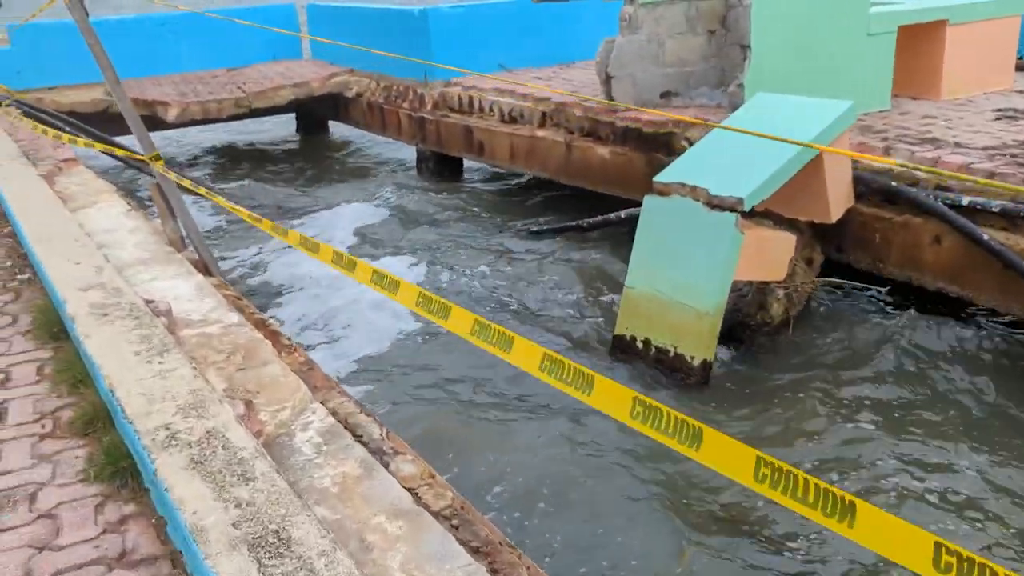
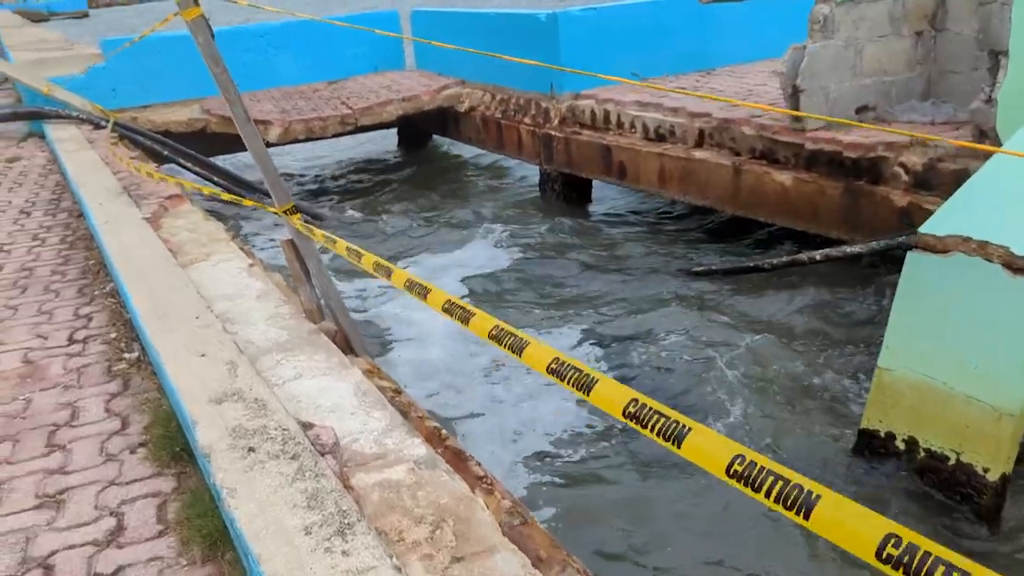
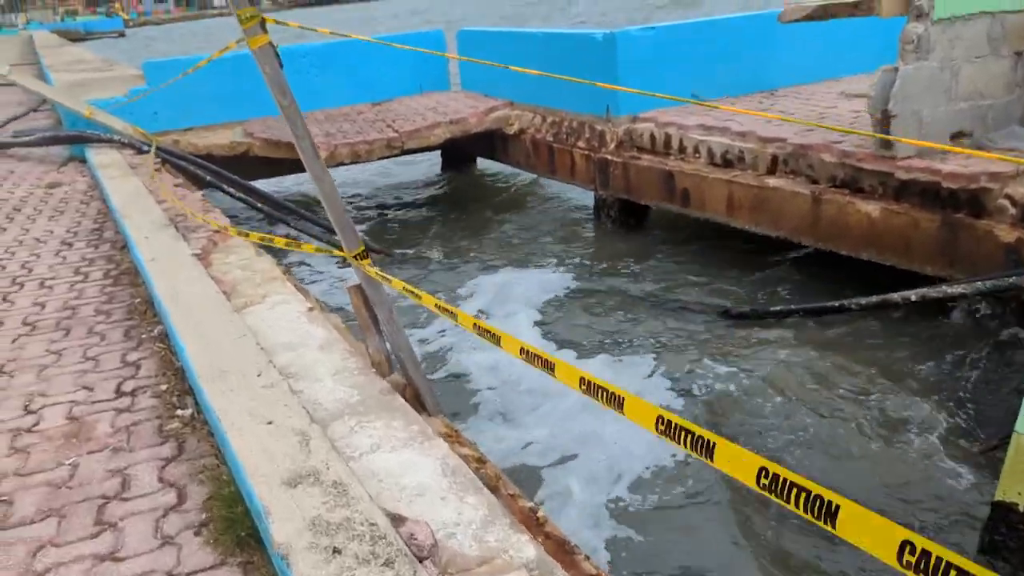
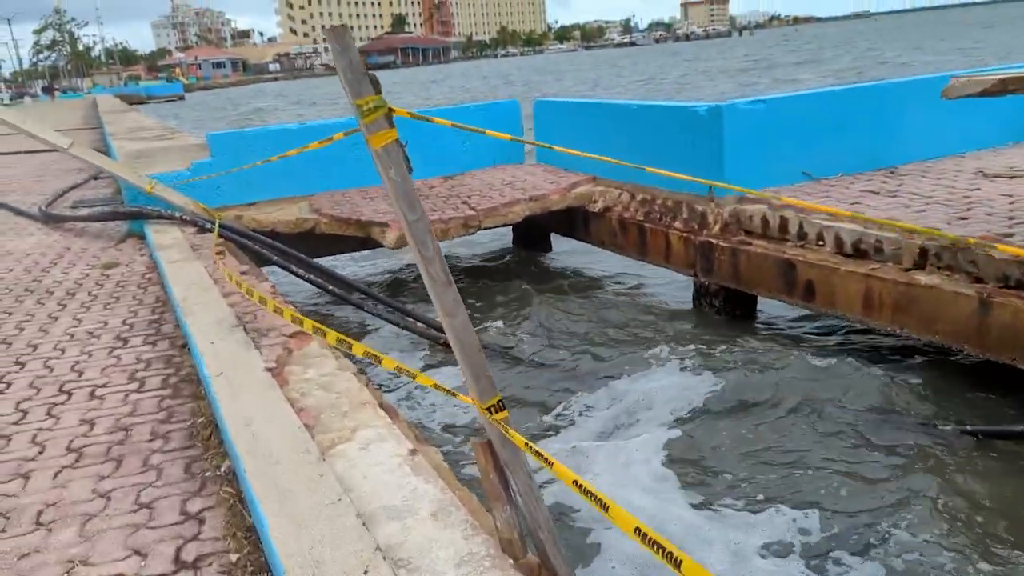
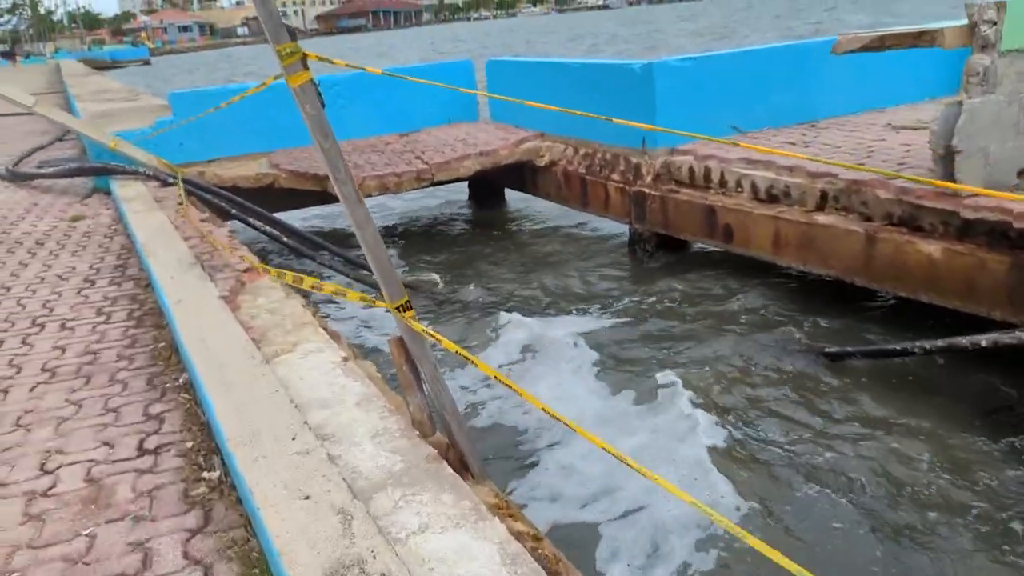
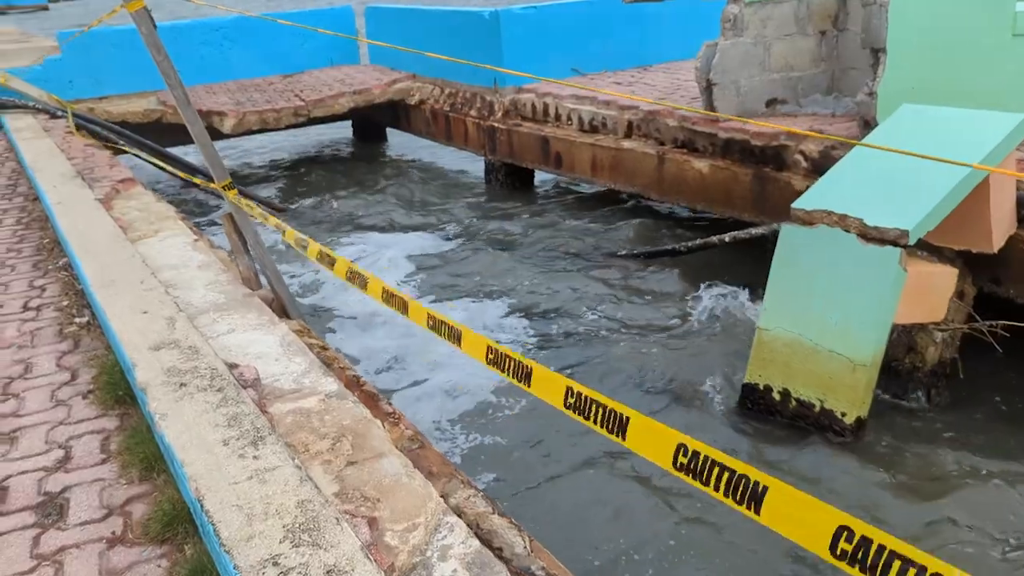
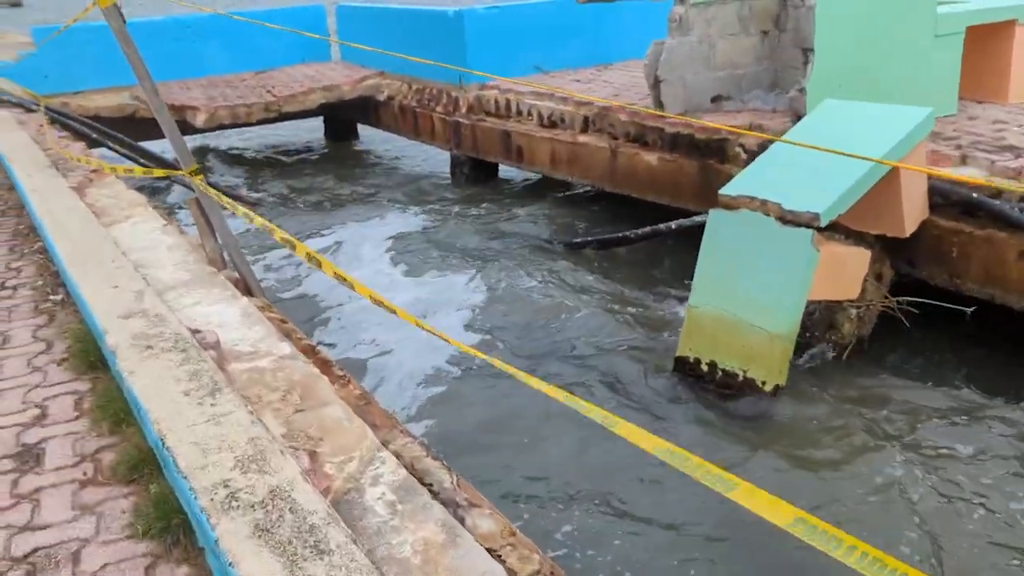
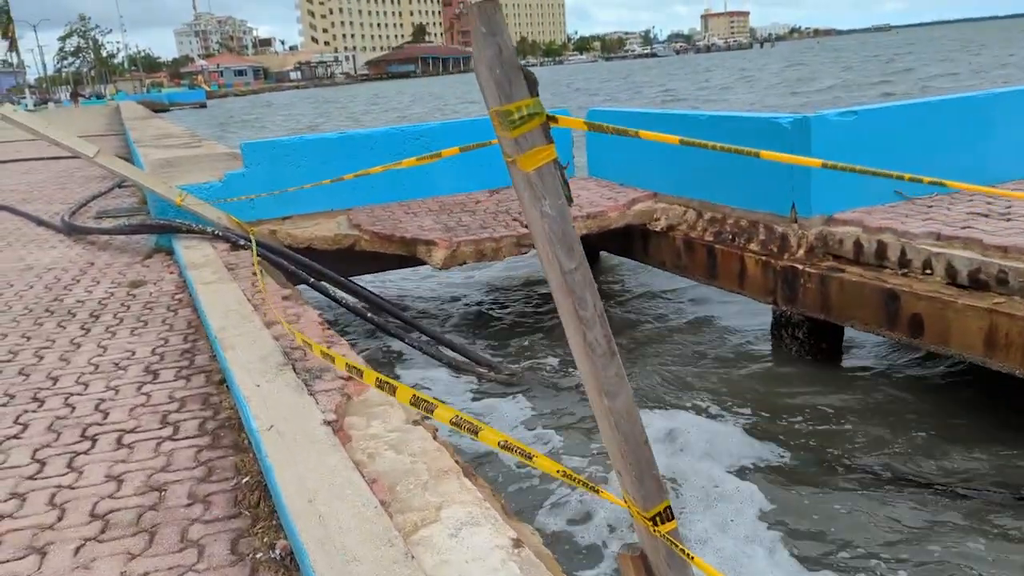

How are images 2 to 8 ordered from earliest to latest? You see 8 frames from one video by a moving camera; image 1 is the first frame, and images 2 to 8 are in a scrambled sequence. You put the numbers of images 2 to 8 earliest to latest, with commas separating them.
7, 6, 2, 3, 5, 4, 8
